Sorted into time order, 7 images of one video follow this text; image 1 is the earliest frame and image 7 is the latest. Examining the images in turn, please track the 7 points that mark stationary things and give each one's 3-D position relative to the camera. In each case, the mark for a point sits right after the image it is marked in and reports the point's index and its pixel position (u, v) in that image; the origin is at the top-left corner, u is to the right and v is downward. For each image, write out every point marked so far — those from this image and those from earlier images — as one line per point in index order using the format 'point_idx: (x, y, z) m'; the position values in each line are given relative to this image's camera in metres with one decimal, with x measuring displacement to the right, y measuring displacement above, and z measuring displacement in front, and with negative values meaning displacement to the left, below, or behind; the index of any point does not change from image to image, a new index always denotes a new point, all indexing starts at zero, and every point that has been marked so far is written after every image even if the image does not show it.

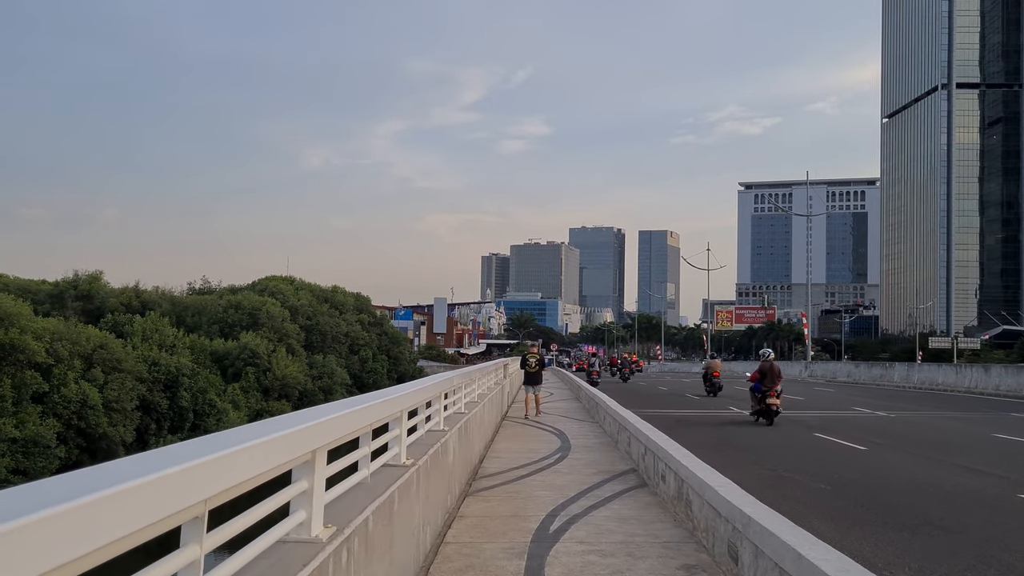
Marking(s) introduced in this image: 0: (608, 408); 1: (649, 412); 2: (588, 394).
0: (+1.1, -1.4, +10.0) m
1: (+2.6, -2.3, +16.0) m
2: (+1.3, -1.7, +13.9) m
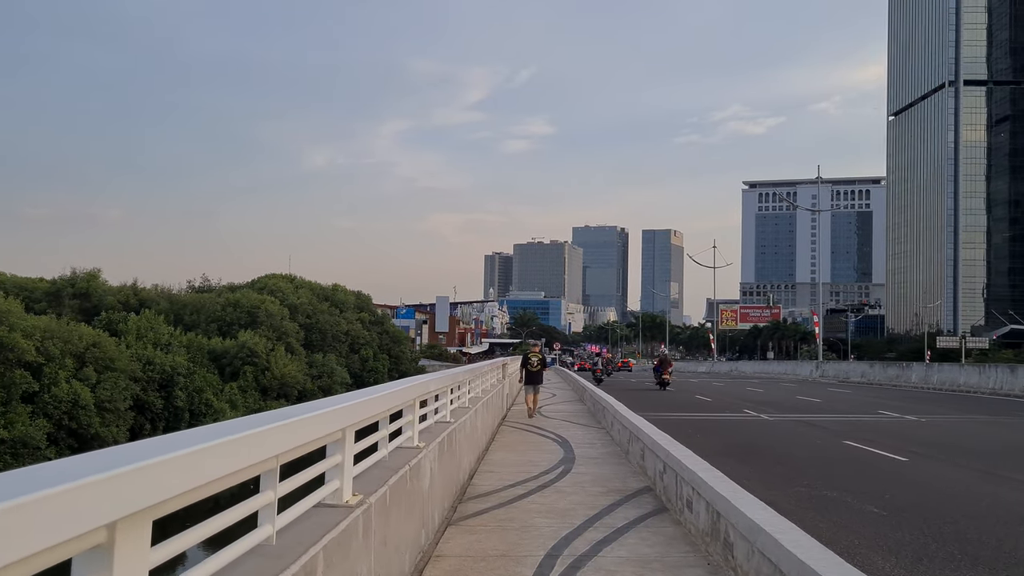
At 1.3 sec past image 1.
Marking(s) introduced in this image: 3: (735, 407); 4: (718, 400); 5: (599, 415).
0: (+1.1, -1.4, +9.0) m
1: (+2.6, -2.3, +15.0) m
2: (+1.3, -1.6, +12.9) m
3: (+4.6, -2.5, +17.1) m
4: (+4.9, -2.6, +19.6) m
5: (+1.2, -1.7, +11.3) m
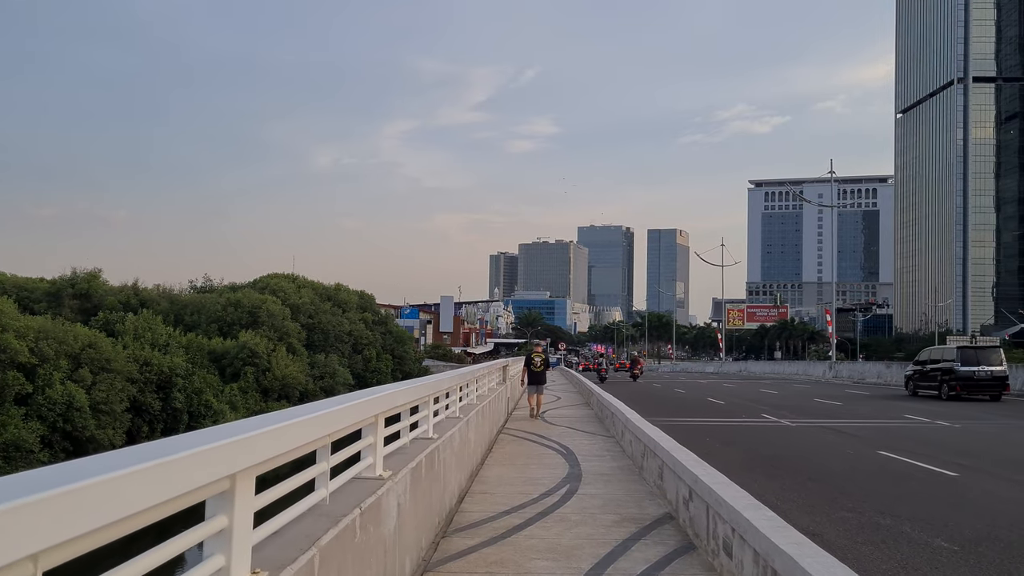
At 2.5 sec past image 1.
0: (+1.1, -1.3, +8.1) m
1: (+2.6, -2.2, +14.1) m
2: (+1.3, -1.5, +12.0) m
3: (+4.7, -2.4, +16.2) m
4: (+5.0, -2.5, +18.7) m
5: (+1.2, -1.7, +10.5) m
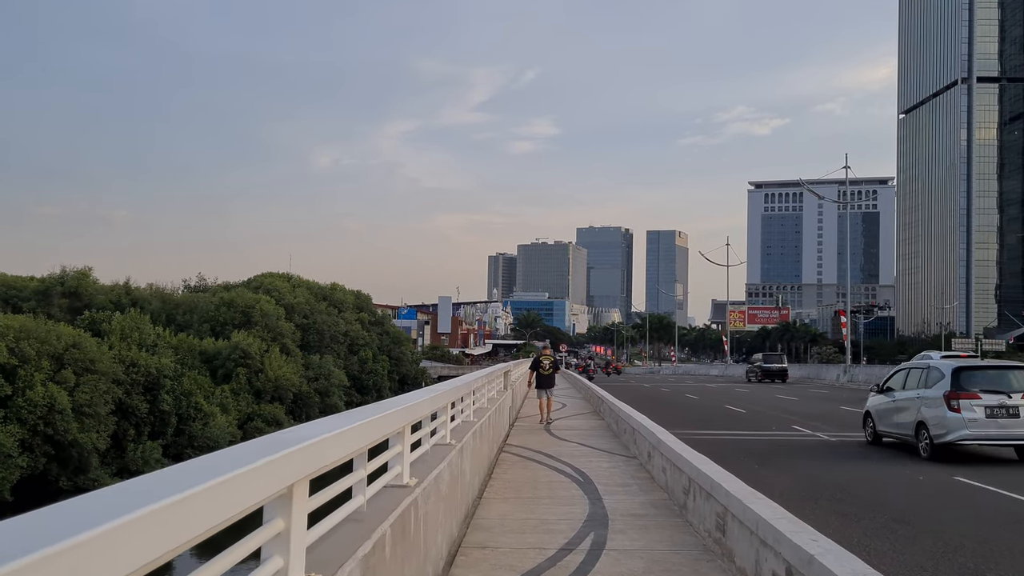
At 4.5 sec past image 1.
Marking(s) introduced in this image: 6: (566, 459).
0: (+1.1, -1.2, +6.8) m
1: (+2.6, -2.2, +12.8) m
2: (+1.3, -1.5, +10.7) m
3: (+4.7, -2.4, +14.8) m
4: (+5.0, -2.5, +17.3) m
5: (+1.2, -1.6, +9.1) m
6: (+0.5, -1.7, +8.2) m
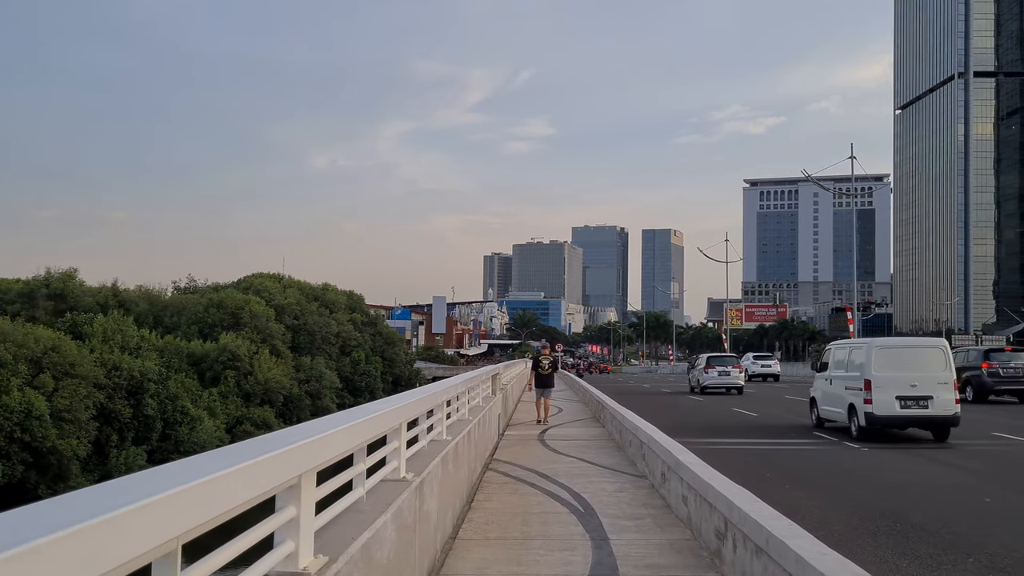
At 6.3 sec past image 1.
0: (+1.1, -1.1, +5.6) m
1: (+2.5, -2.0, +11.6) m
2: (+1.2, -1.4, +9.5) m
3: (+4.5, -2.2, +13.7) m
4: (+4.8, -2.4, +16.2) m
5: (+1.1, -1.5, +8.0) m
6: (+0.4, -1.6, +7.1) m
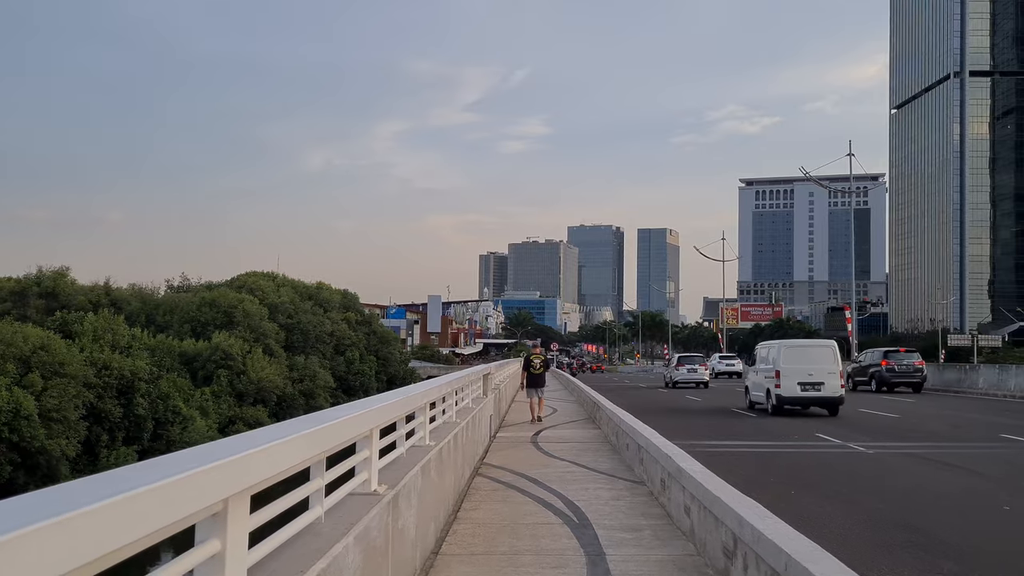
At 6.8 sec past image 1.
0: (+1.0, -1.1, +5.3) m
1: (+2.4, -2.0, +11.3) m
2: (+1.1, -1.4, +9.2) m
3: (+4.4, -2.2, +13.4) m
4: (+4.7, -2.4, +15.9) m
5: (+1.0, -1.5, +7.6) m
6: (+0.4, -1.5, +6.7) m
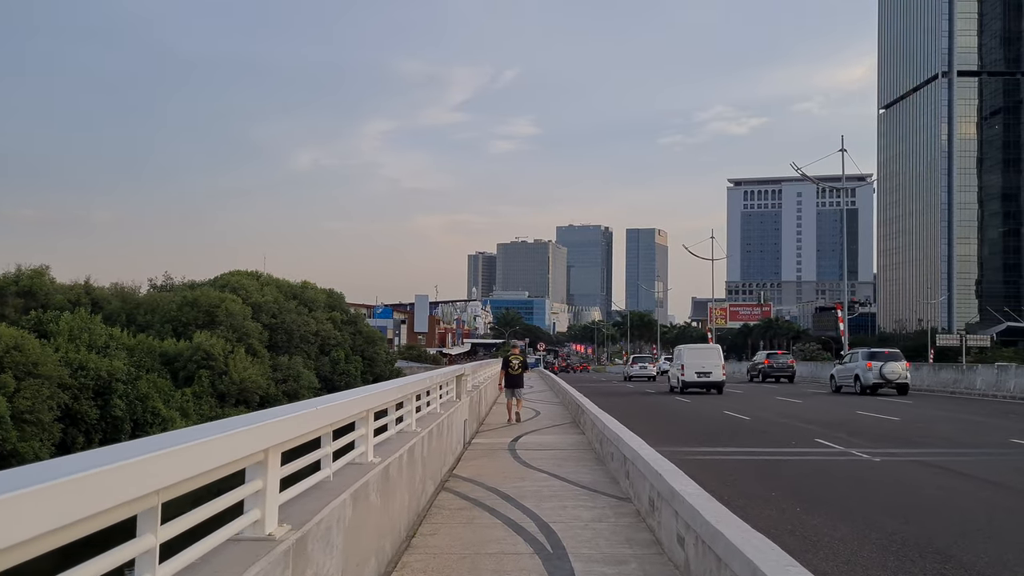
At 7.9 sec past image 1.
0: (+0.8, -1.1, +4.6) m
1: (+2.1, -2.0, +10.6) m
2: (+0.9, -1.3, +8.5) m
3: (+4.1, -2.1, +12.7) m
4: (+4.4, -2.3, +15.2) m
5: (+0.8, -1.4, +6.9) m
6: (+0.2, -1.5, +6.0) m
